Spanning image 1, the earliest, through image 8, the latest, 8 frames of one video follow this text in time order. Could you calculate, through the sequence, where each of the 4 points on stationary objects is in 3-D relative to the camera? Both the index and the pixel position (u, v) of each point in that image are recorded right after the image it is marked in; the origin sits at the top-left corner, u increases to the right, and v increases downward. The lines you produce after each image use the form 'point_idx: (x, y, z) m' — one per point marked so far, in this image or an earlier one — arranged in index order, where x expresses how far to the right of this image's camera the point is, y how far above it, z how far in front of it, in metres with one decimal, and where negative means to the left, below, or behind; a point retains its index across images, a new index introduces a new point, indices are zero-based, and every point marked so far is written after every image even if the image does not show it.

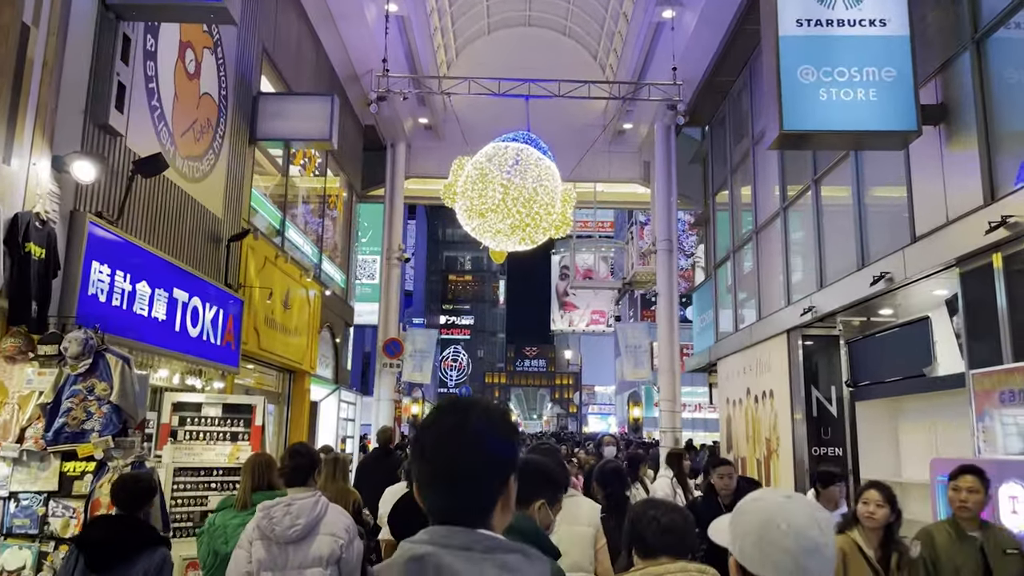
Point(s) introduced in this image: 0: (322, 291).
0: (-2.7, 0.0, +11.0) m
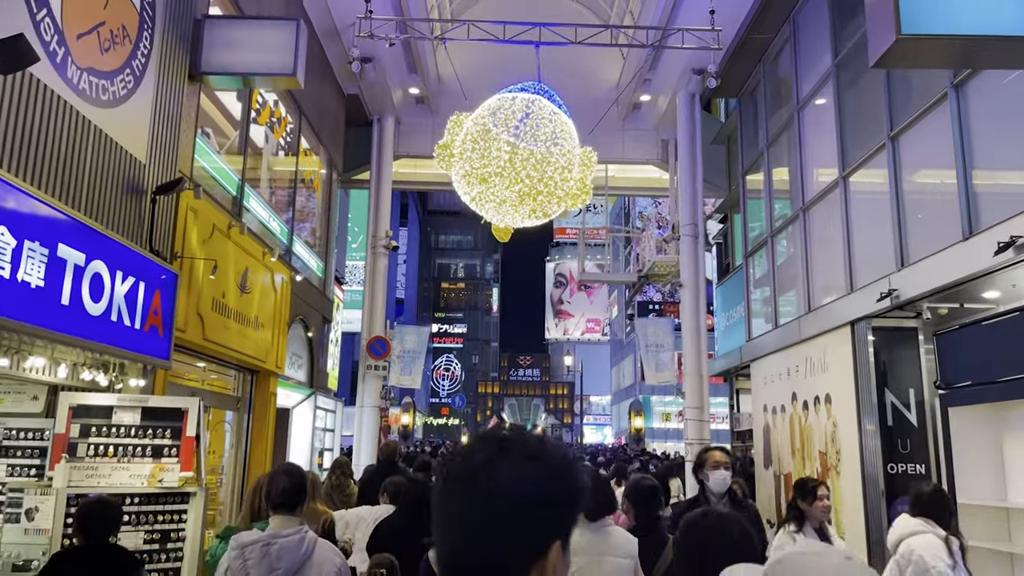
0: (-2.6, +0.1, +9.3) m
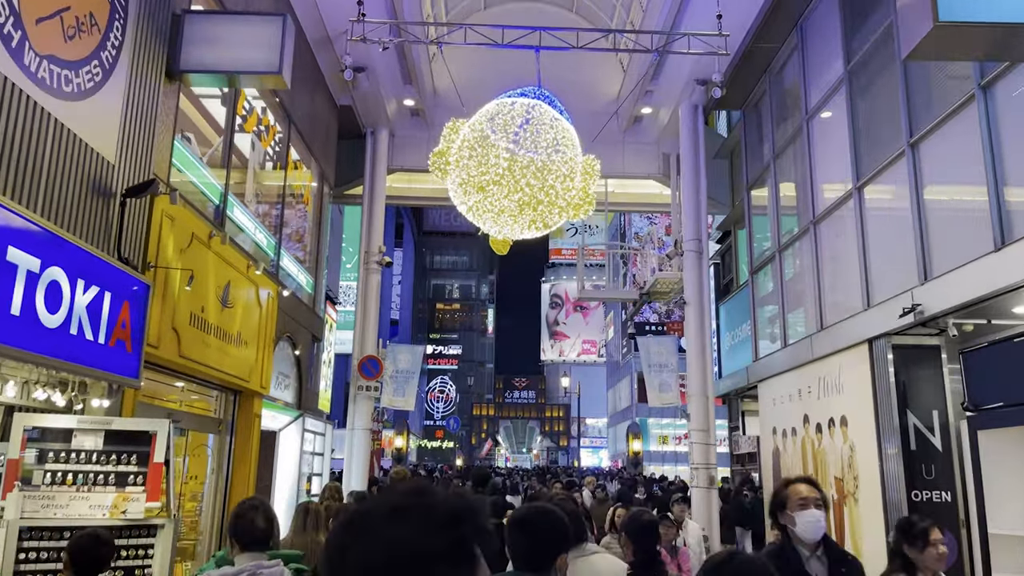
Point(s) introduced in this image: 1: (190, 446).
0: (-2.6, 0.0, +8.8) m
1: (-3.1, -1.5, +7.5) m
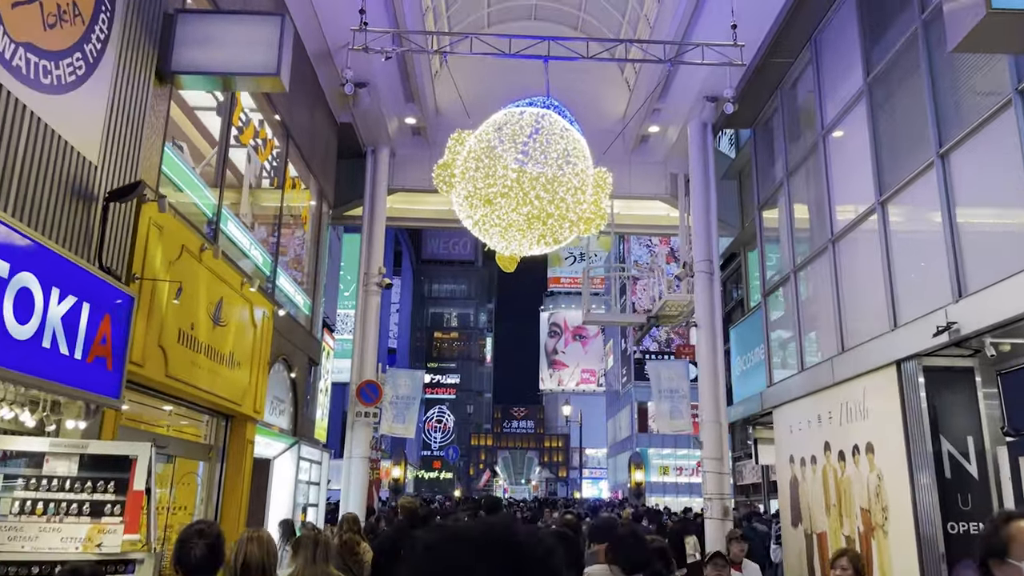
0: (-2.6, -0.2, +8.4) m
1: (-3.0, -1.7, +7.0) m
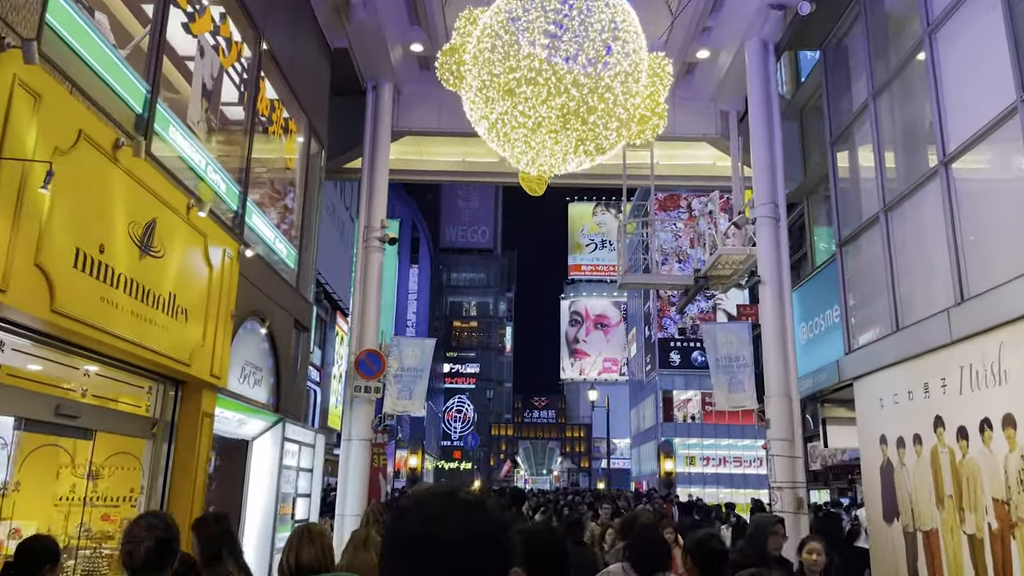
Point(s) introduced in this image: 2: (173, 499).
0: (-2.3, +0.3, +6.7) m
1: (-2.8, -1.1, +5.4) m
2: (-2.6, -1.6, +5.9) m
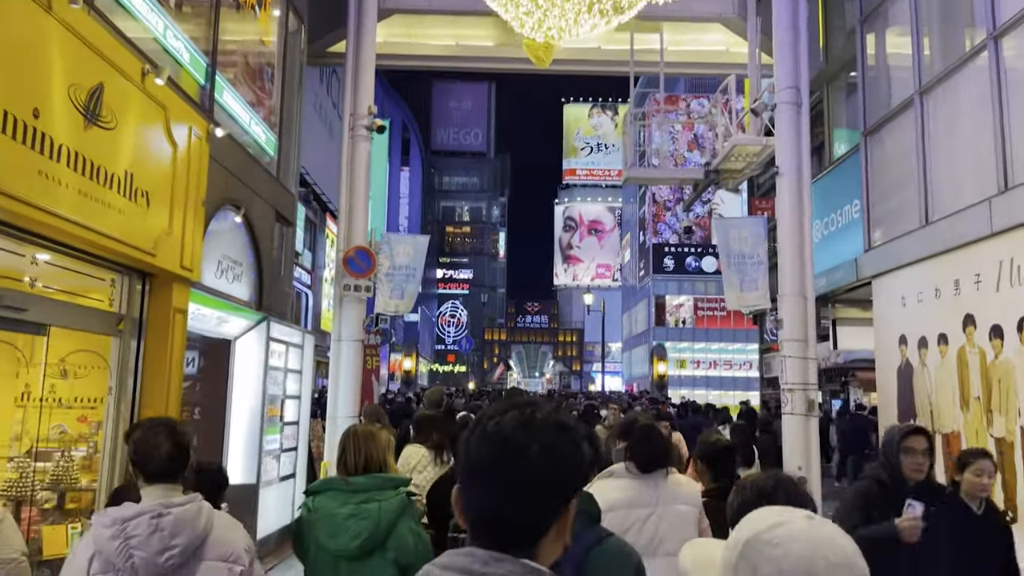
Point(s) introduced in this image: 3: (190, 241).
0: (-2.3, +1.2, +6.0) m
1: (-2.8, -0.4, +4.9) m
2: (-2.6, -0.8, +5.5) m
3: (-2.4, +0.3, +5.7) m
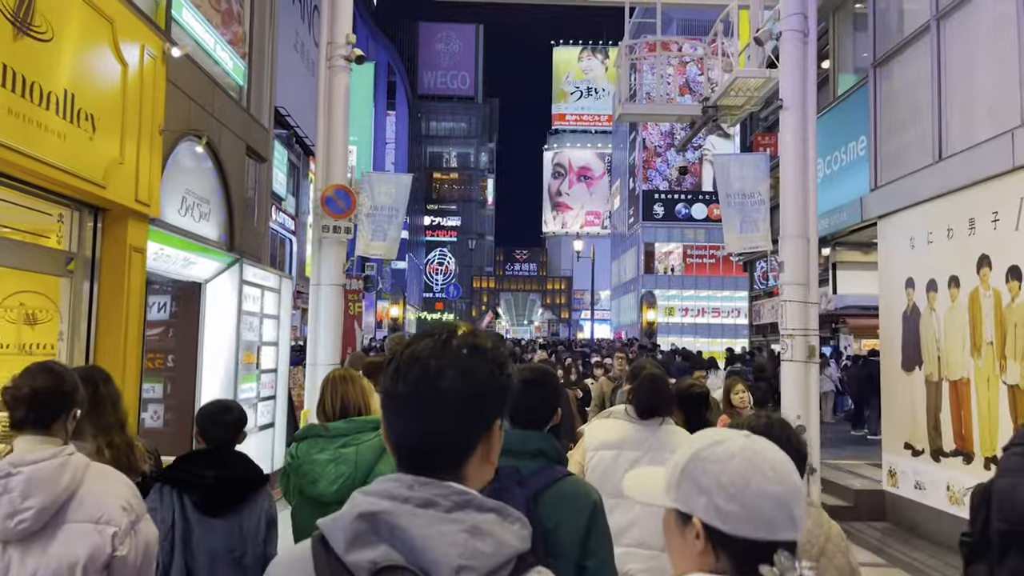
0: (-2.4, +1.6, +5.5) m
1: (-2.9, 0.0, +4.4) m
2: (-2.7, -0.4, +5.0) m
3: (-2.4, +0.8, +5.2) m
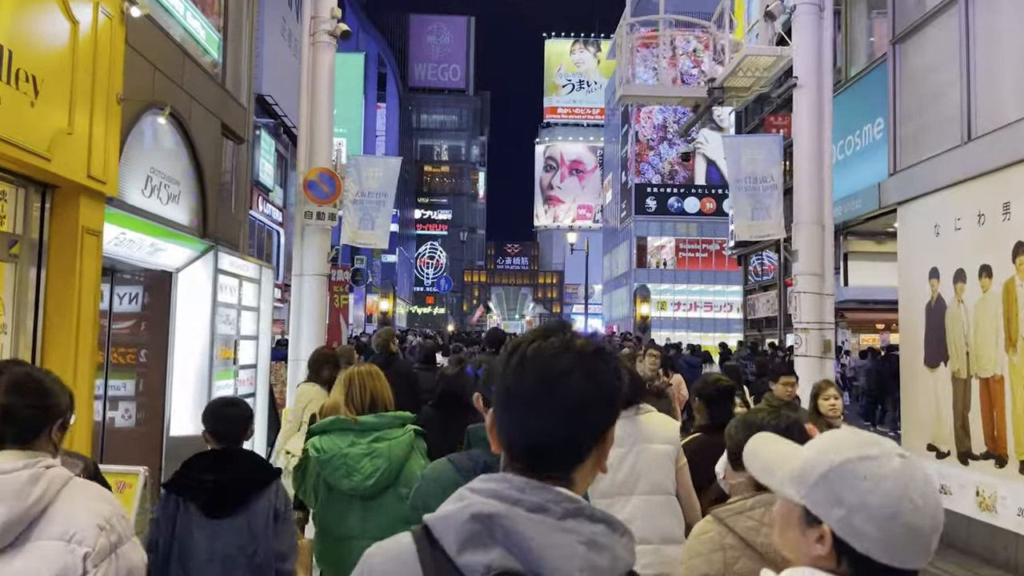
0: (-2.4, +1.7, +4.9) m
1: (-2.9, 0.0, +3.9) m
2: (-2.7, -0.3, +4.5) m
3: (-2.5, +0.8, +4.6) m
